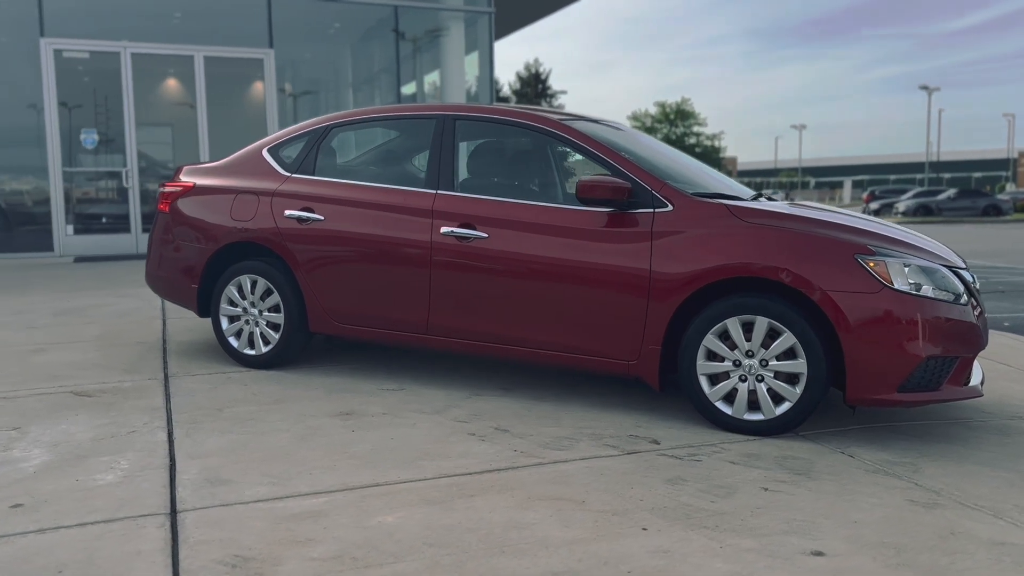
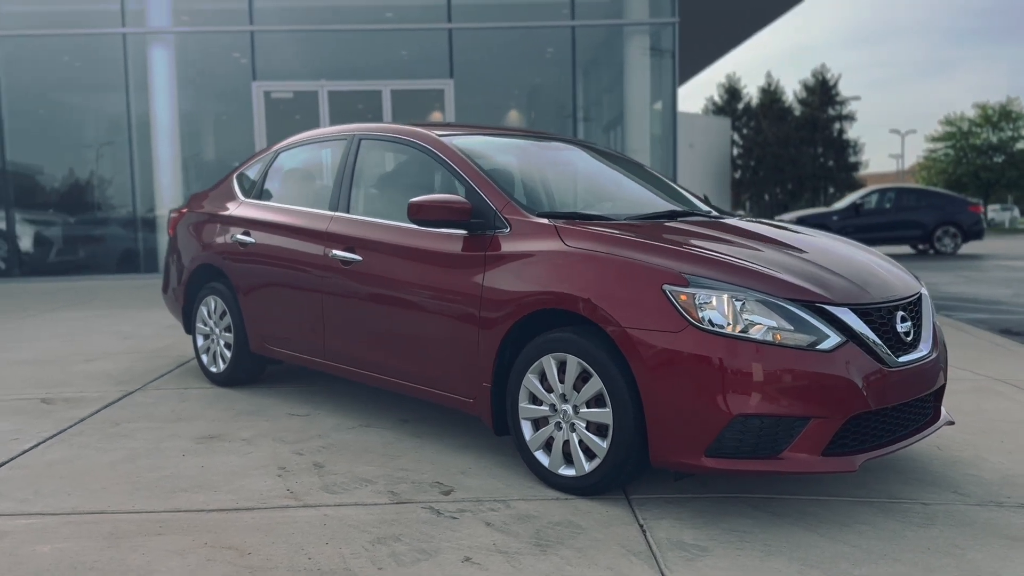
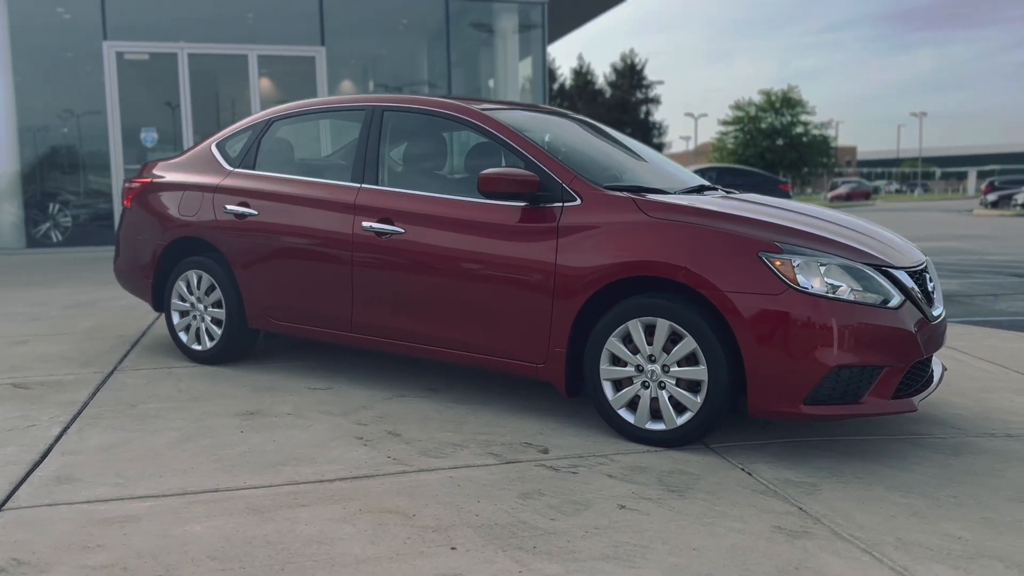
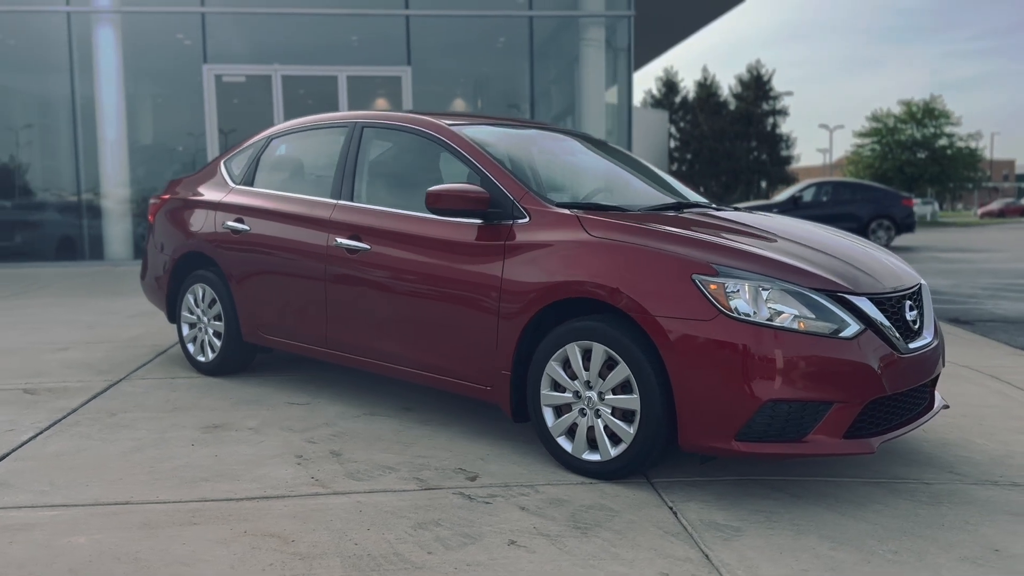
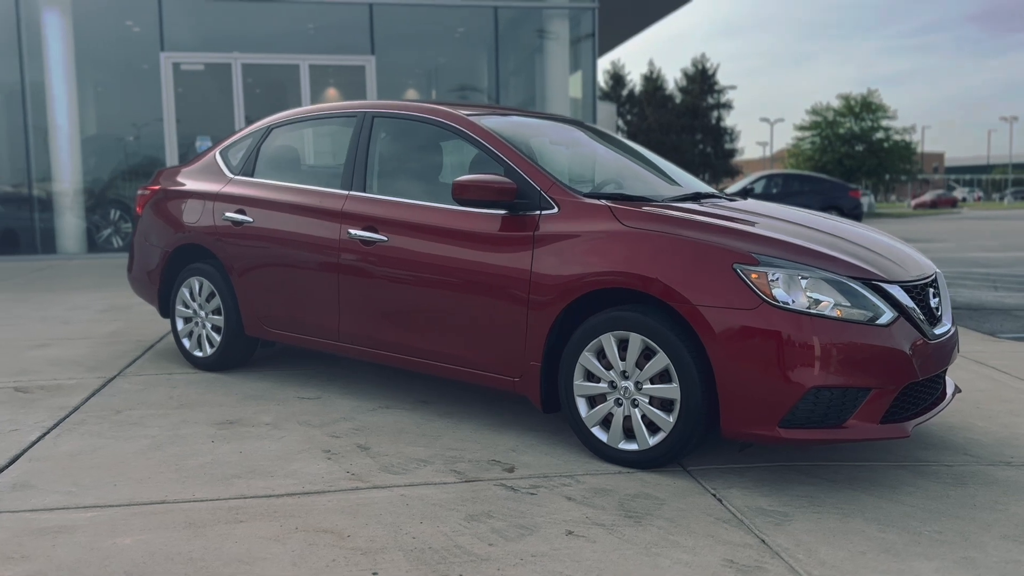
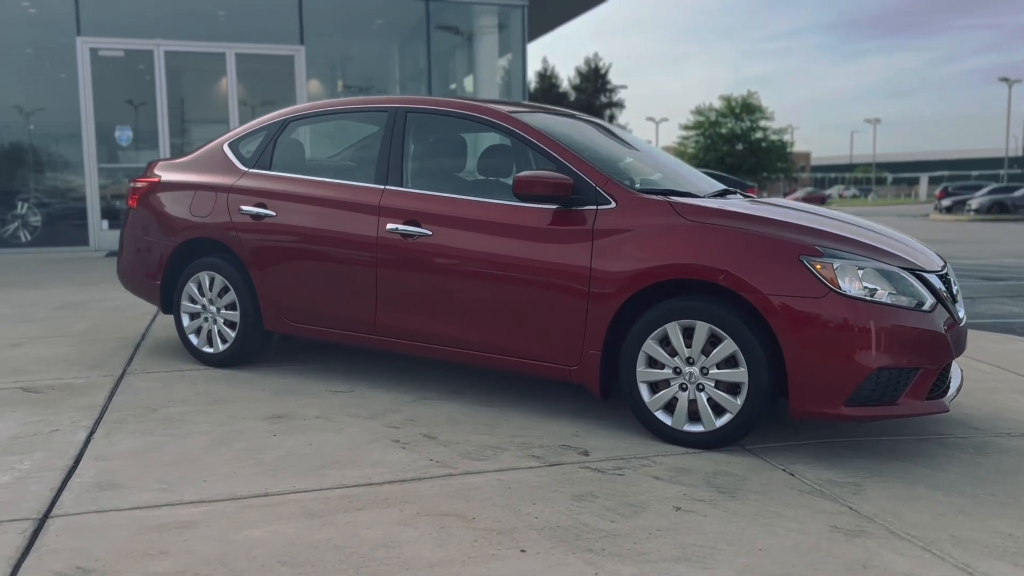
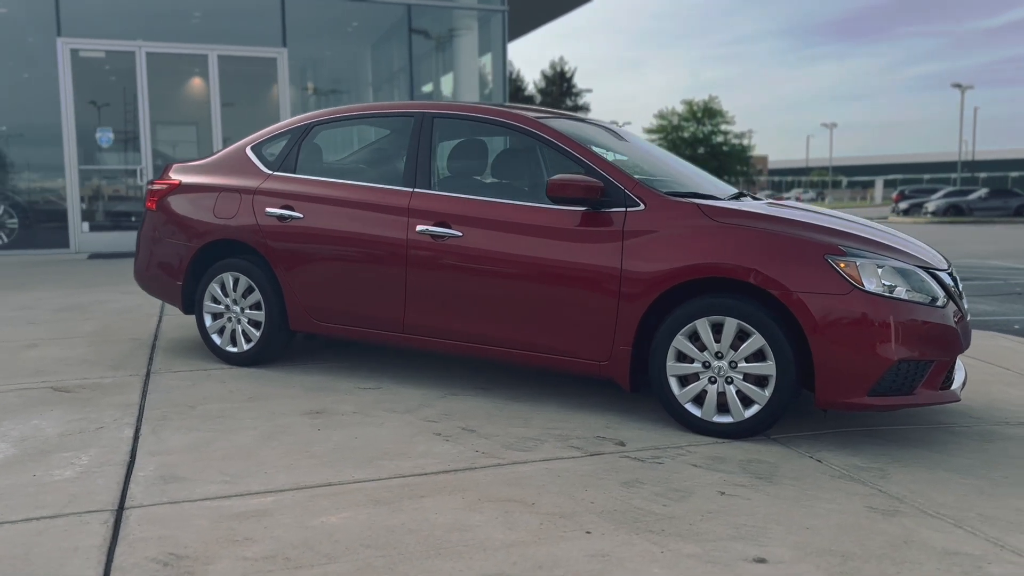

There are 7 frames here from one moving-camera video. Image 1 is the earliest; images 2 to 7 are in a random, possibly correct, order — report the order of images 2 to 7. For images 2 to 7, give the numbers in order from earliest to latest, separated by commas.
7, 6, 3, 5, 4, 2
